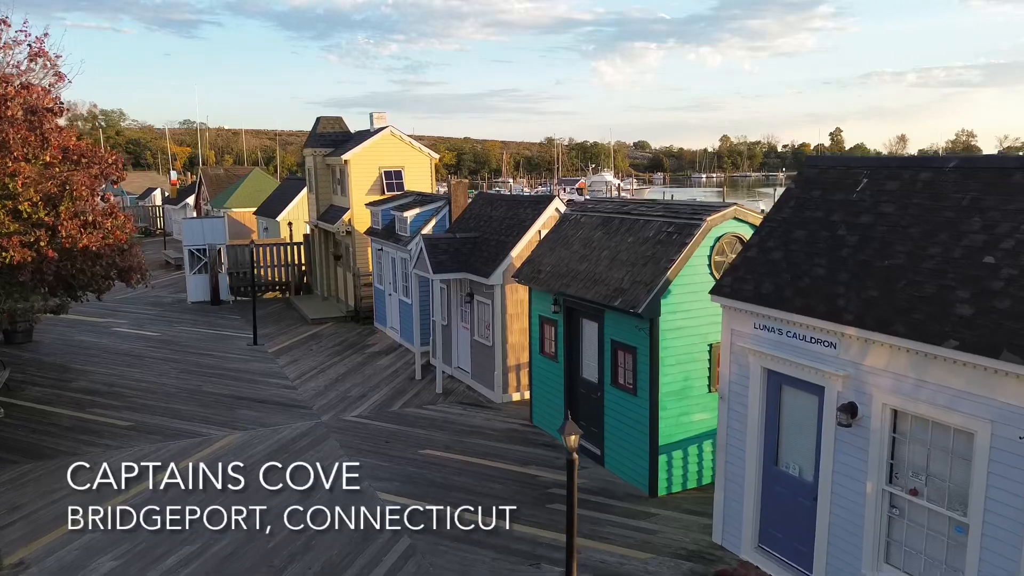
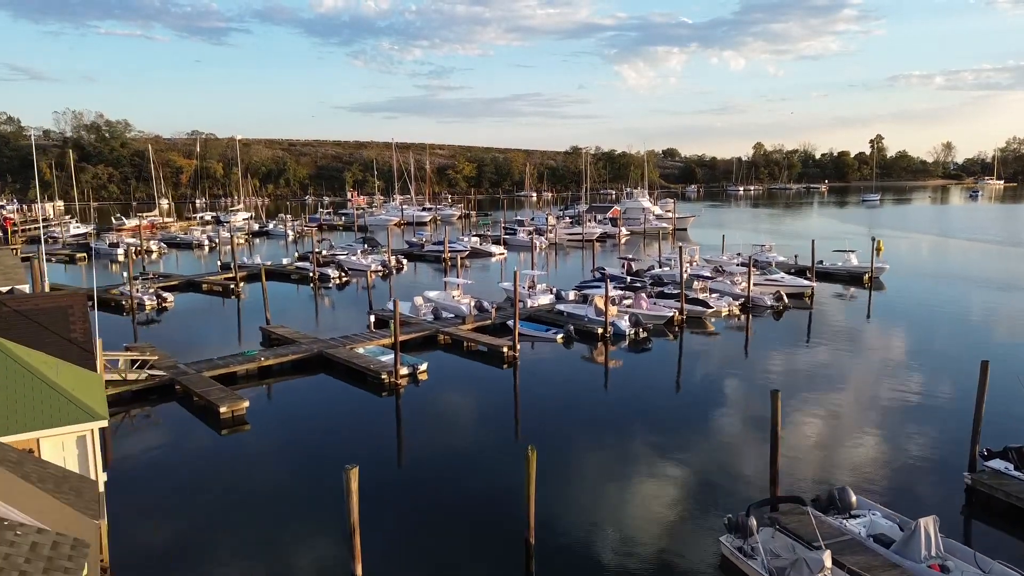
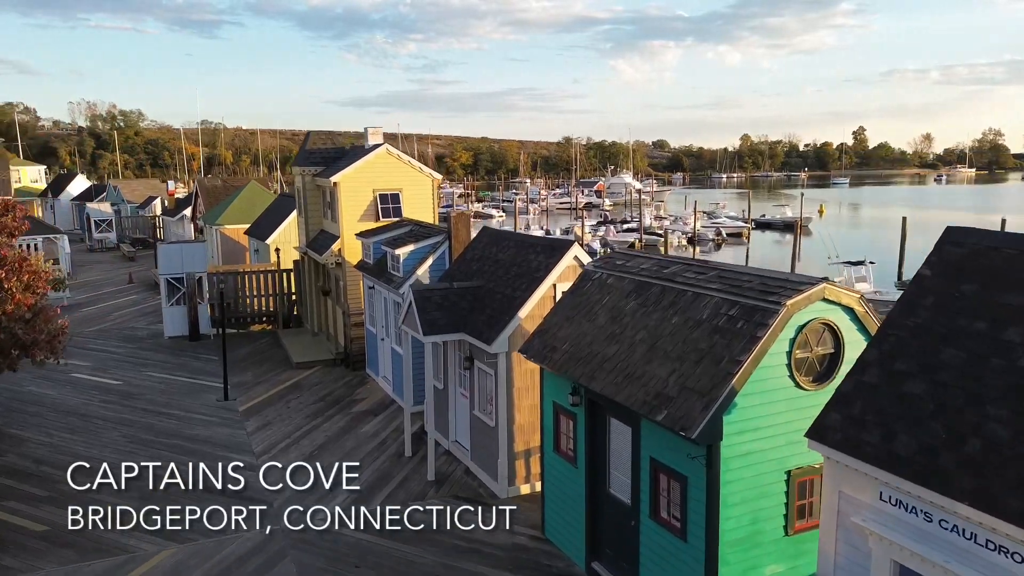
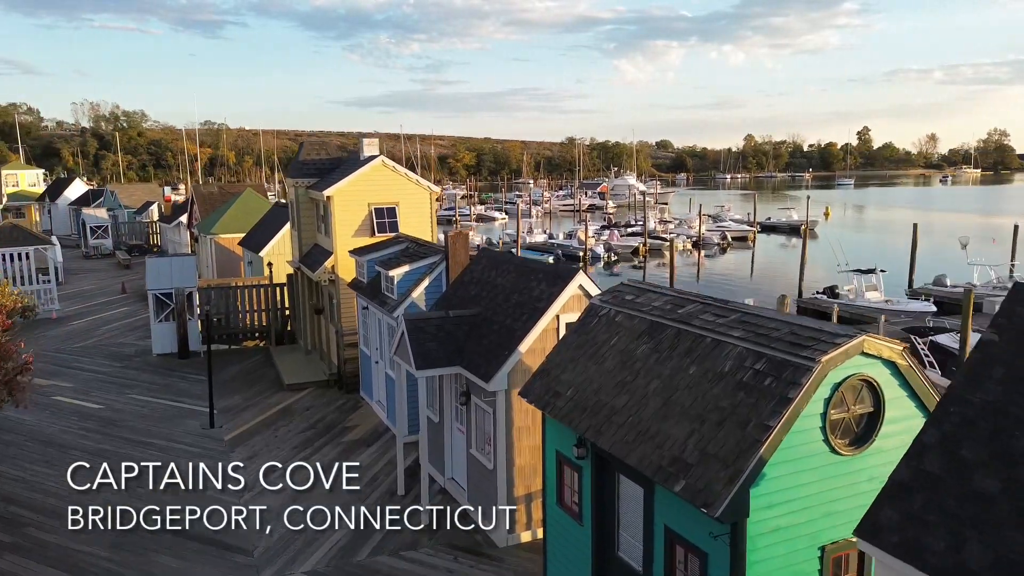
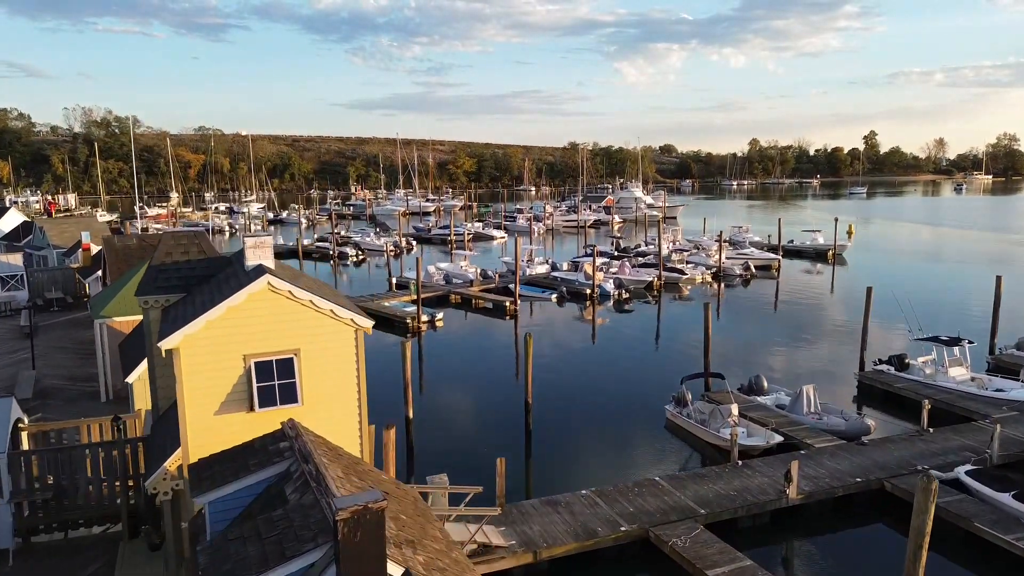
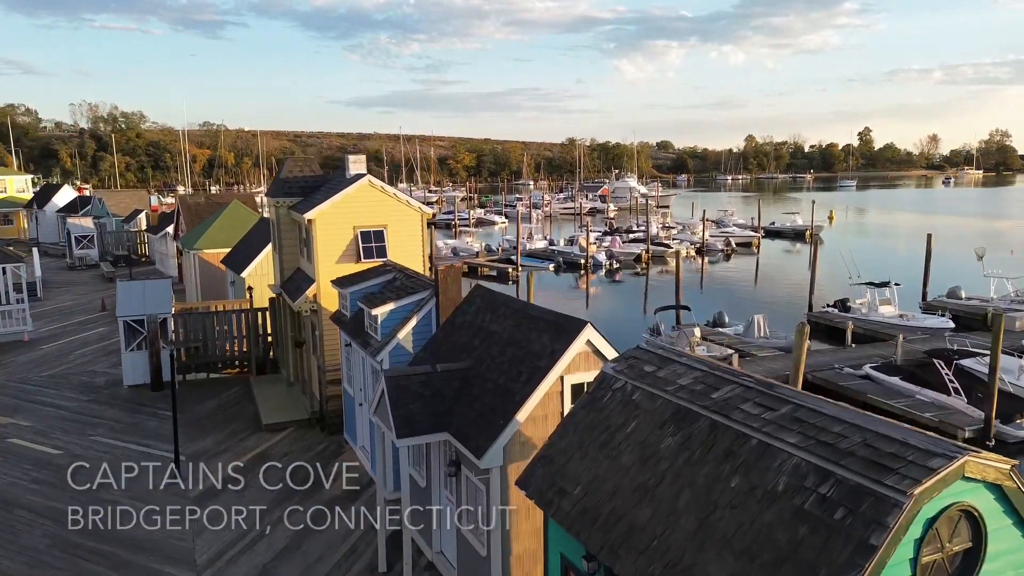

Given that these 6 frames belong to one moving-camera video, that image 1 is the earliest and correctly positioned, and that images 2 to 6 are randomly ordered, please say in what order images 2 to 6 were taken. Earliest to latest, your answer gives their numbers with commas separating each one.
3, 4, 6, 5, 2
